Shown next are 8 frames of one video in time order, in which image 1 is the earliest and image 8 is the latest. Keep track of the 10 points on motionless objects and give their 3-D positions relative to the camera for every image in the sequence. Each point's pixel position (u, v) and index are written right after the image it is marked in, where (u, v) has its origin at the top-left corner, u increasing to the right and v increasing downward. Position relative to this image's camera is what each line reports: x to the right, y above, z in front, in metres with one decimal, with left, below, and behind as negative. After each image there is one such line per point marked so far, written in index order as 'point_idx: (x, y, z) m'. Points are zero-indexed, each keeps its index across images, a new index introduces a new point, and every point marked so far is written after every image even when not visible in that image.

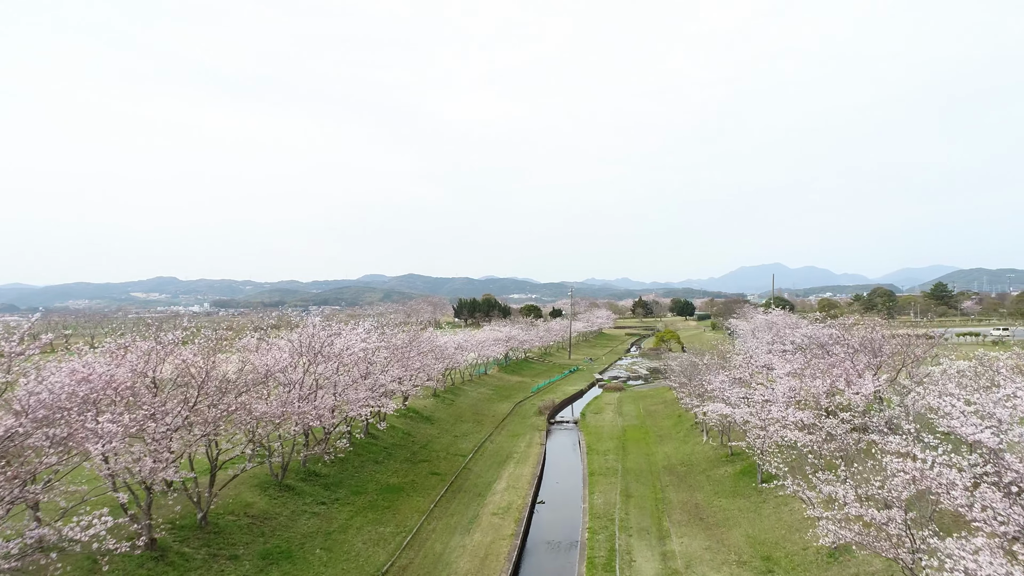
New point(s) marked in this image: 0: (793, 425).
0: (+6.5, -3.1, +10.5) m
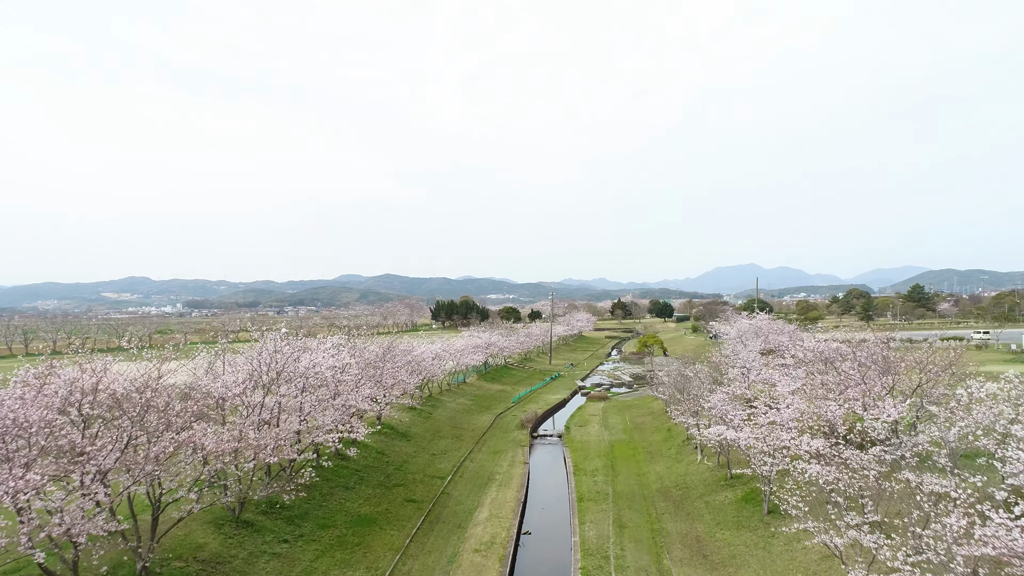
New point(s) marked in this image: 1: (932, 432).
0: (+6.2, -3.5, +9.5) m
1: (+7.7, -2.6, +8.3) m
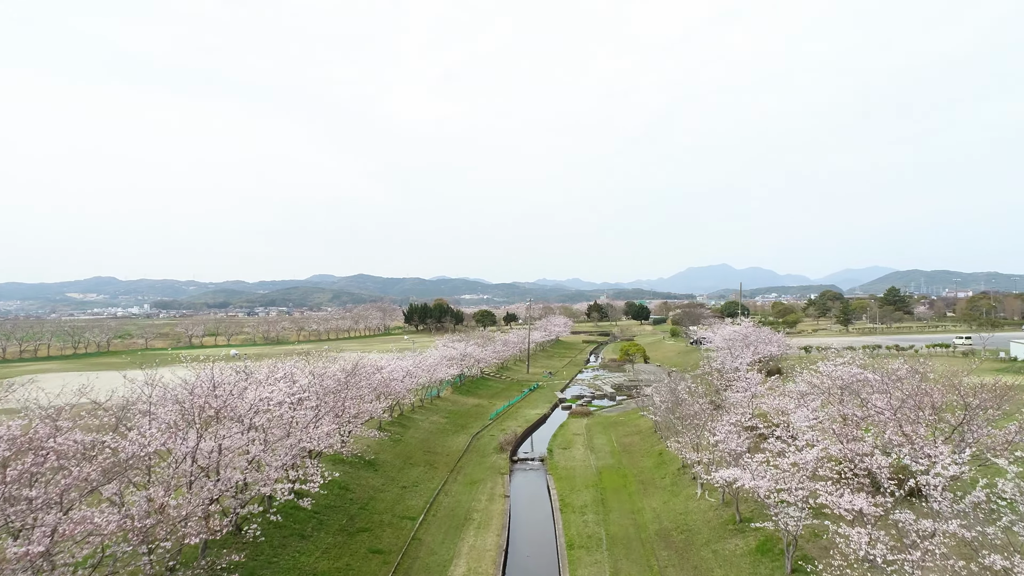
0: (+5.9, -4.0, +8.0) m
1: (+7.4, -3.1, +6.9) m
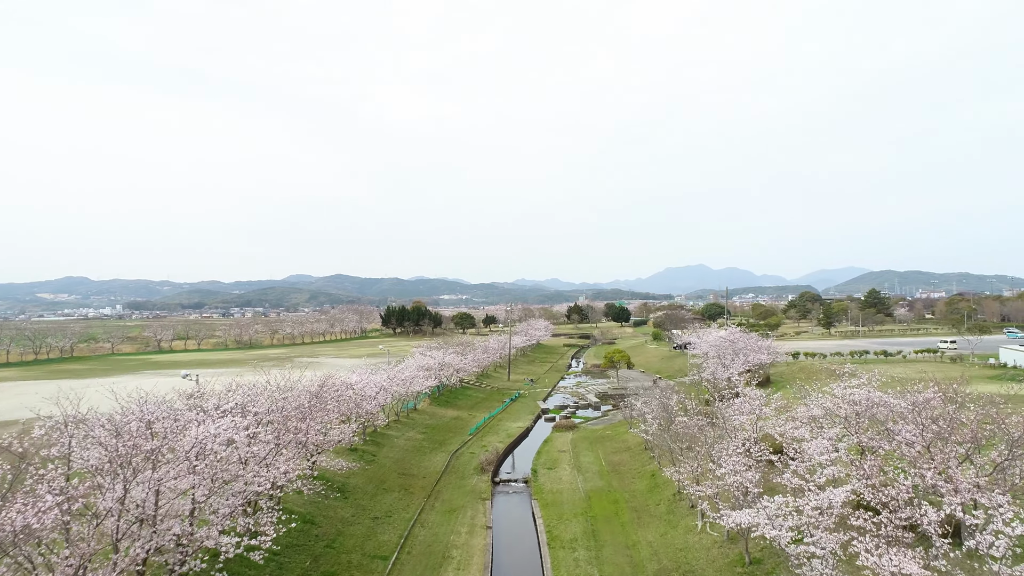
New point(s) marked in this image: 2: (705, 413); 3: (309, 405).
0: (+5.6, -4.3, +6.8) m
1: (+7.2, -3.4, +5.7) m
2: (+7.1, -4.6, +16.6) m
3: (-8.5, -4.9, +19.1) m
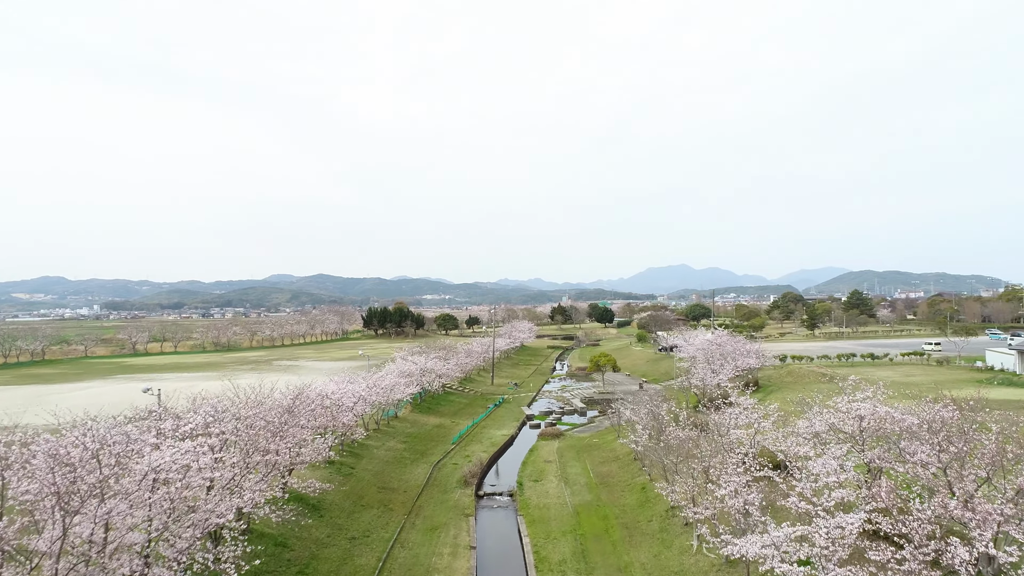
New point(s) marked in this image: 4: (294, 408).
0: (+5.5, -4.5, +6.1) m
1: (+7.1, -3.6, +5.1) m
2: (+6.5, -4.8, +16.0) m
3: (-9.2, -5.2, +17.9) m
4: (-9.4, -5.1, +19.5) m
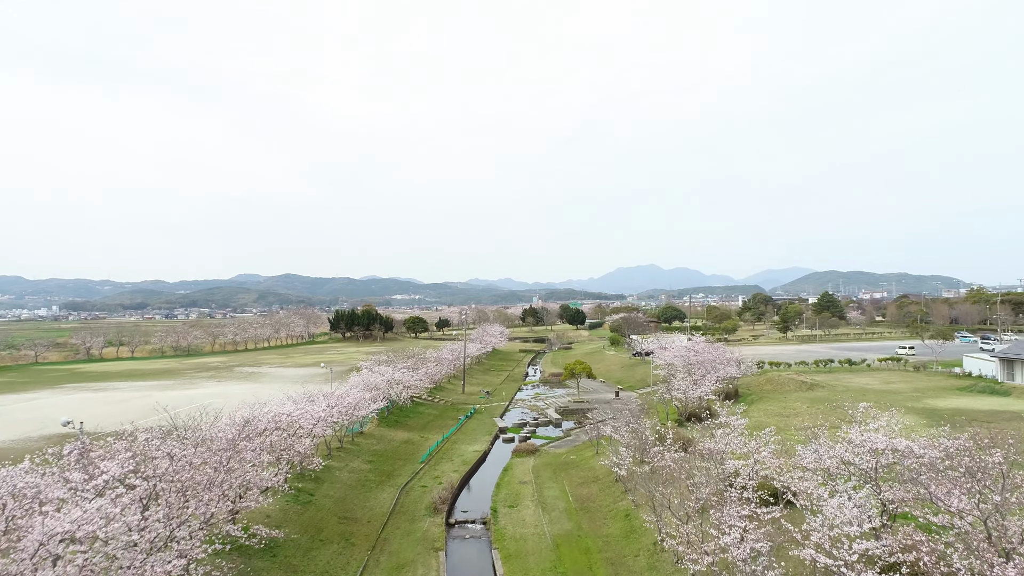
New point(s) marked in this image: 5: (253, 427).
0: (+5.2, -4.9, +4.9) m
1: (+6.9, -3.9, +4.0) m
2: (+5.6, -5.2, +14.9) m
3: (-10.1, -5.7, +15.8) m
4: (-10.4, -5.6, +17.4) m
5: (-10.8, -5.7, +18.6) m
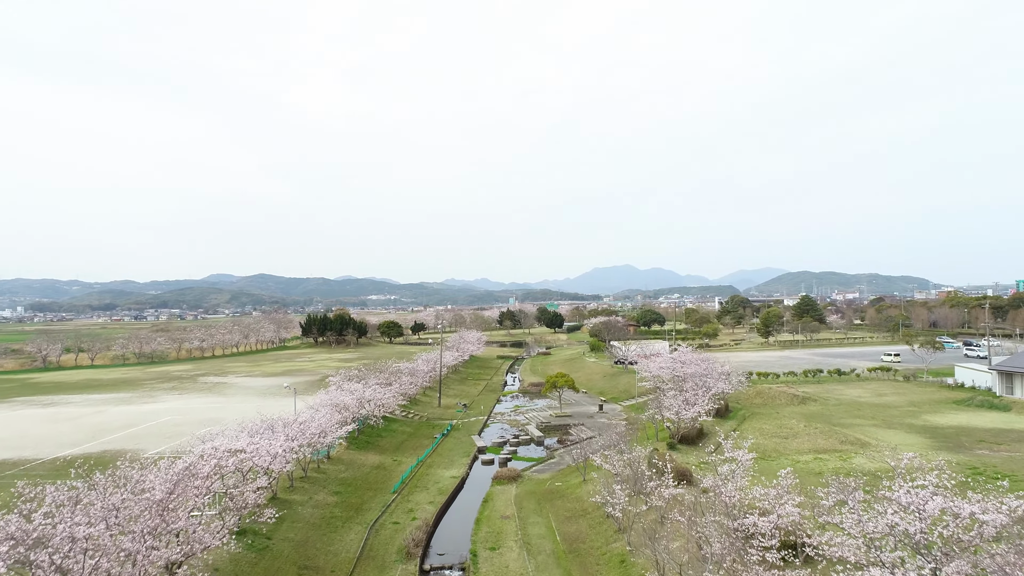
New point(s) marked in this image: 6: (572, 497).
0: (+5.2, -5.5, +3.5) m
1: (+6.9, -4.5, +2.7) m
2: (+5.1, -5.8, +13.5) m
3: (-10.7, -6.5, +13.5) m
4: (-11.1, -6.4, +15.1) m
5: (-11.5, -6.5, +16.3) m
6: (+2.4, -8.6, +18.6) m
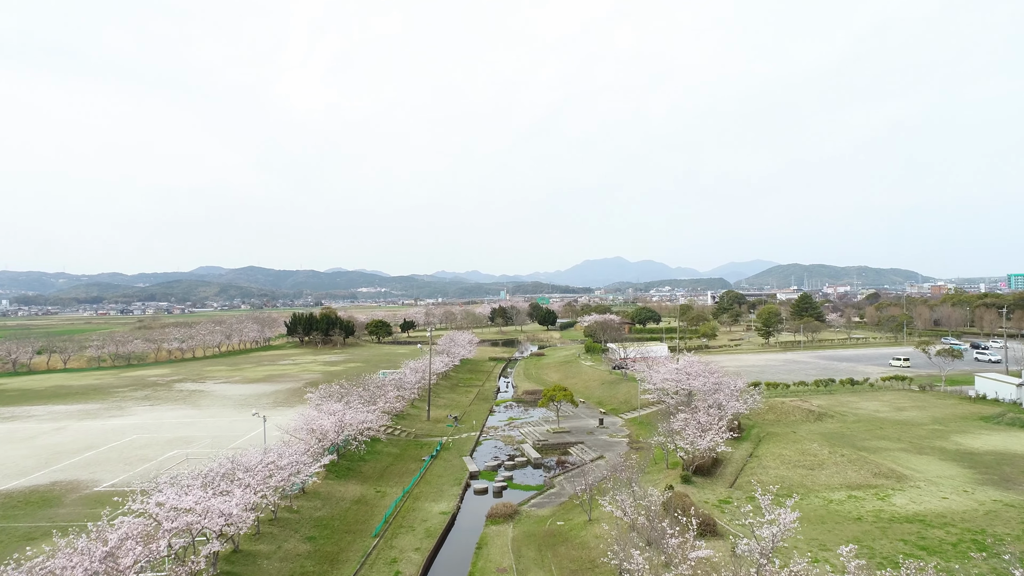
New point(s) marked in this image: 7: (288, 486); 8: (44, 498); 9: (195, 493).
0: (+5.6, -6.5, +1.8) m
1: (+7.3, -5.5, +1.0) m
2: (+5.2, -6.6, +11.8) m
3: (-10.5, -7.8, +11.4) m
4: (-11.0, -7.6, +12.9) m
5: (-11.5, -7.7, +14.1) m
6: (+2.4, -9.4, +16.9) m
7: (-10.7, -9.5, +22.0) m
8: (-20.0, -9.3, +19.6) m
9: (-11.7, -8.1, +17.8) m
